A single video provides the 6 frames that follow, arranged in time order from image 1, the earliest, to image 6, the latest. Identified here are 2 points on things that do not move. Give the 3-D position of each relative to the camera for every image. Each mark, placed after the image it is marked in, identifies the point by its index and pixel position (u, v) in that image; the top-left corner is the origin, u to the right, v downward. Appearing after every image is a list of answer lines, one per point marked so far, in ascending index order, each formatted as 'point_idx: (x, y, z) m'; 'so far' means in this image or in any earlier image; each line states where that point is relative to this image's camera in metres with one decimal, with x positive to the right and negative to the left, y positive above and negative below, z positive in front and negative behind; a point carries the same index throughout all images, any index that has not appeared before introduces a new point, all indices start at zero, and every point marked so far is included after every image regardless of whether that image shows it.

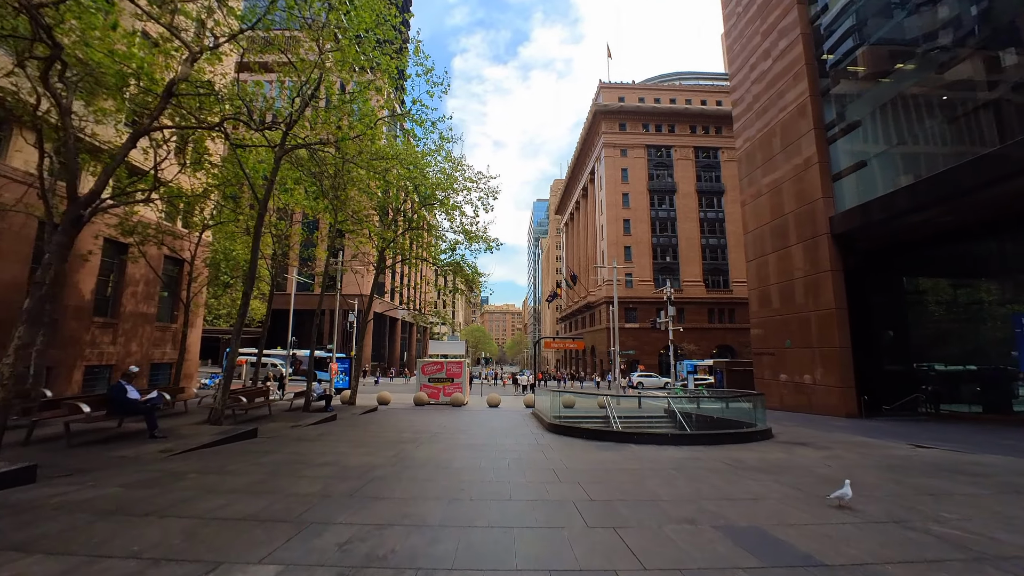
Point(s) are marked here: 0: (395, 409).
0: (-4.8, -5.0, +18.7) m
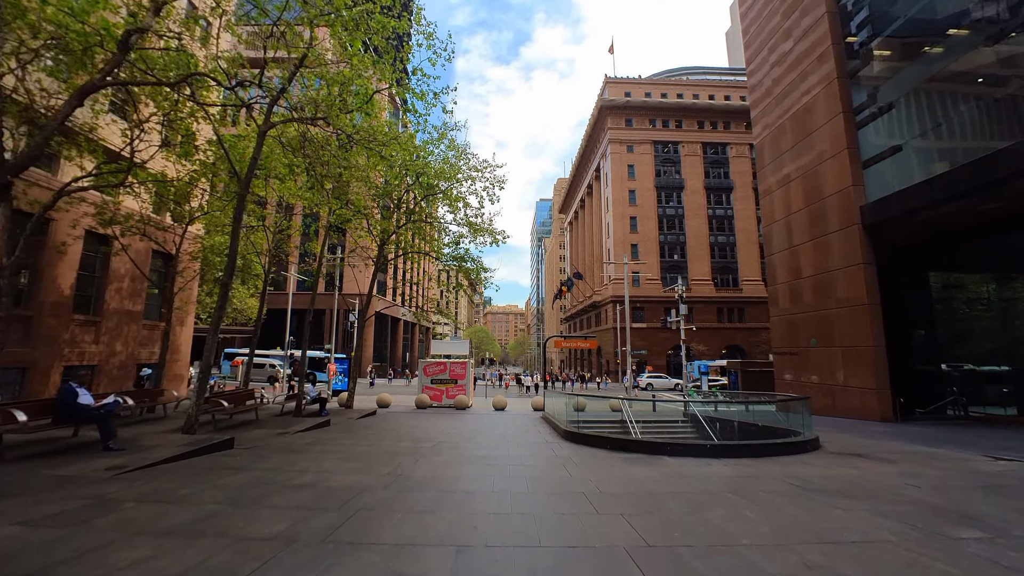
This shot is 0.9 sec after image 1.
0: (-4.5, -4.9, +17.6) m
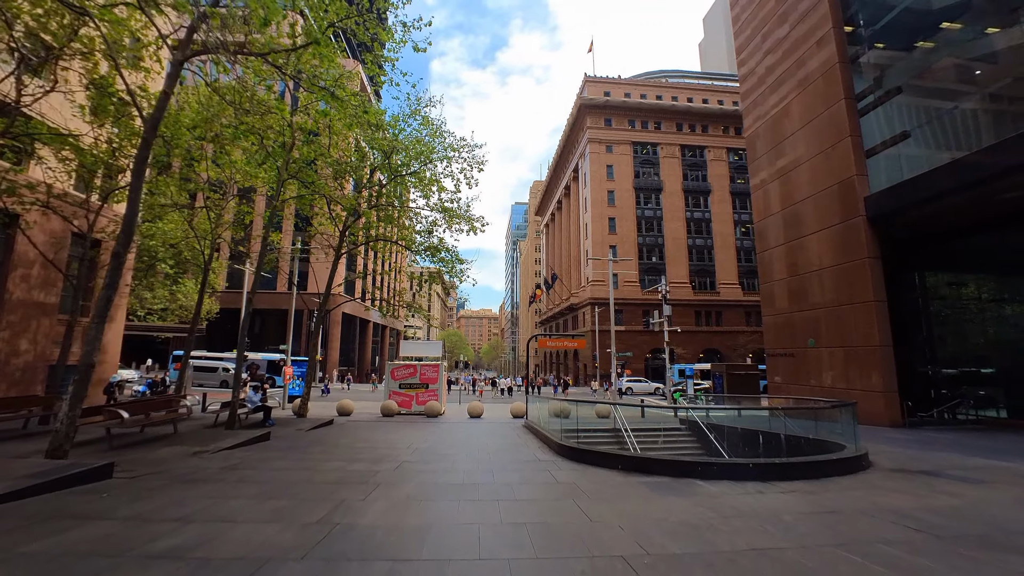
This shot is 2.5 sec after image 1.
0: (-5.3, -4.6, +15.5) m
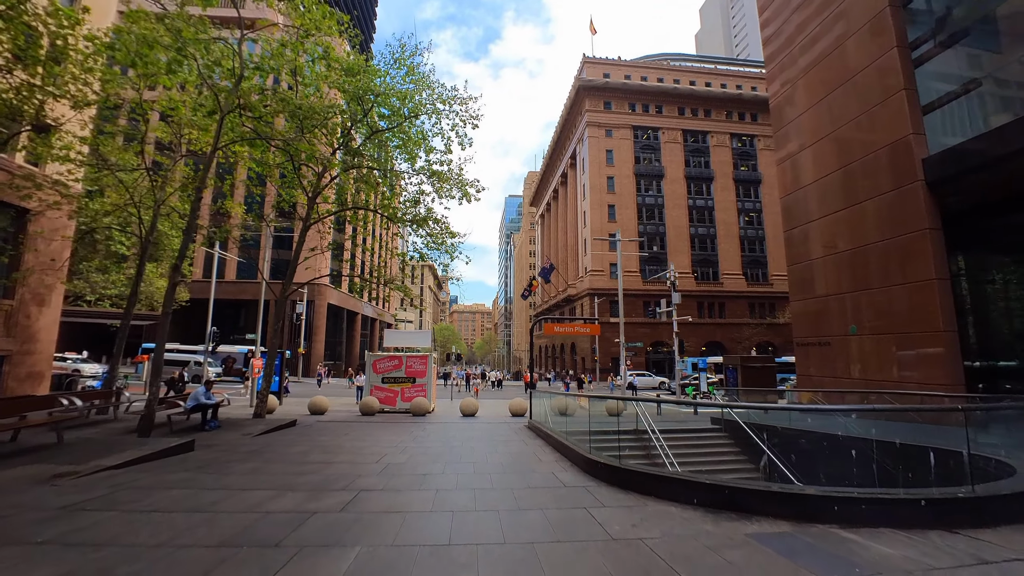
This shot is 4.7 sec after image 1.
0: (-5.3, -3.9, +13.1) m
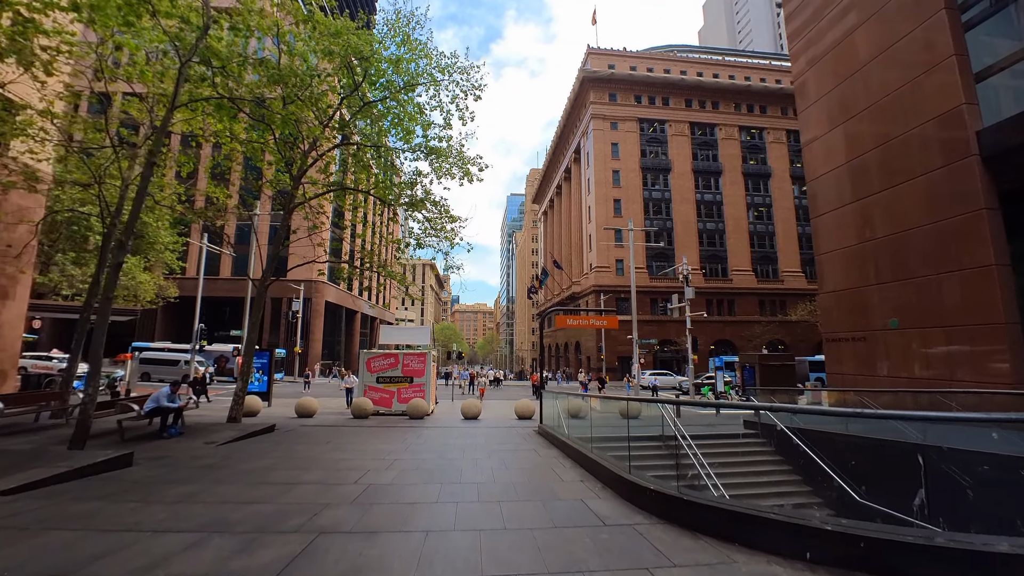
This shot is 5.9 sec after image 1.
0: (-5.1, -3.6, +11.8) m
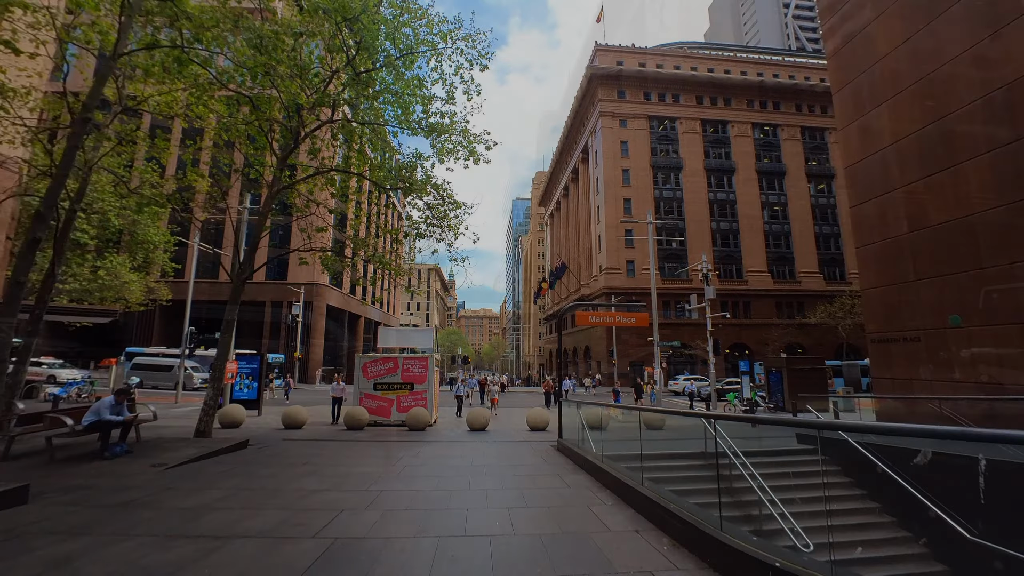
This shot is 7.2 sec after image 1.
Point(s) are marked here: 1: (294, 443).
0: (-4.8, -3.5, +10.4) m
1: (-4.6, -3.3, +9.6) m
